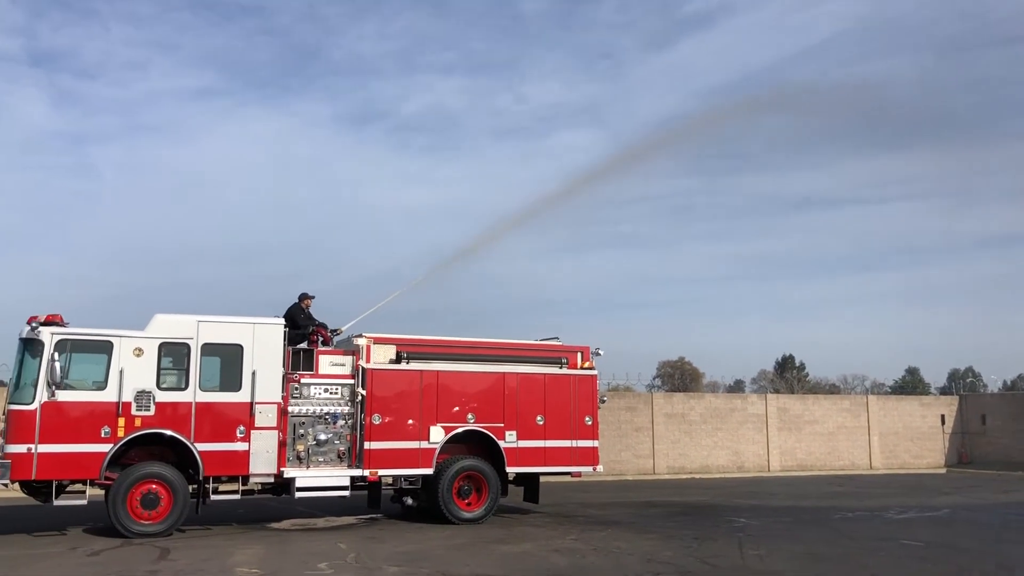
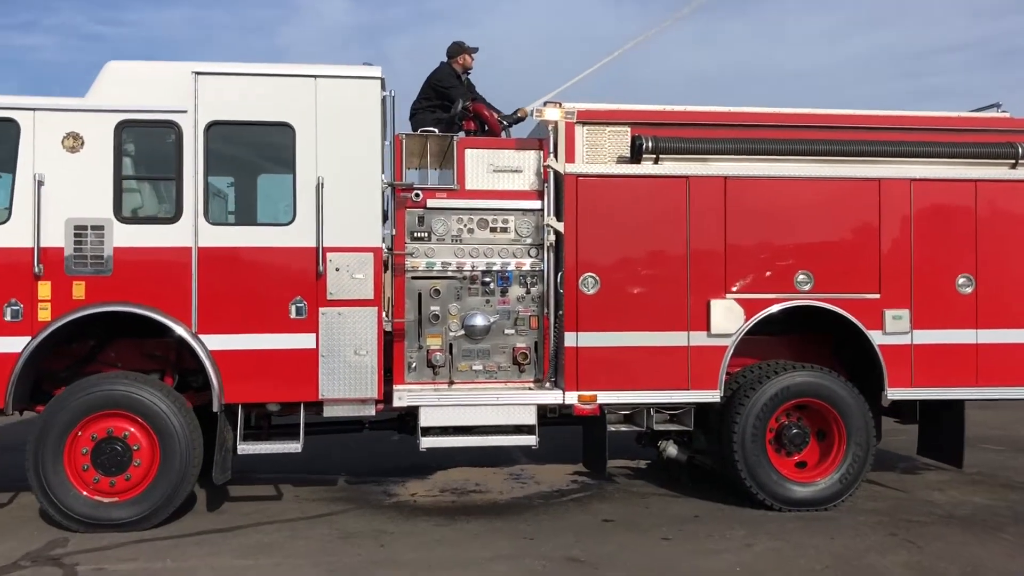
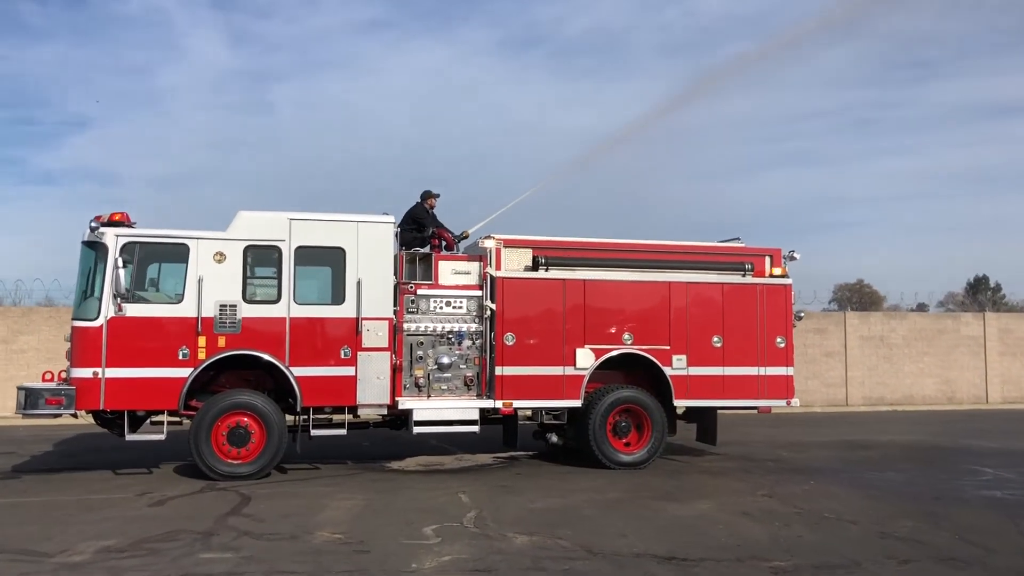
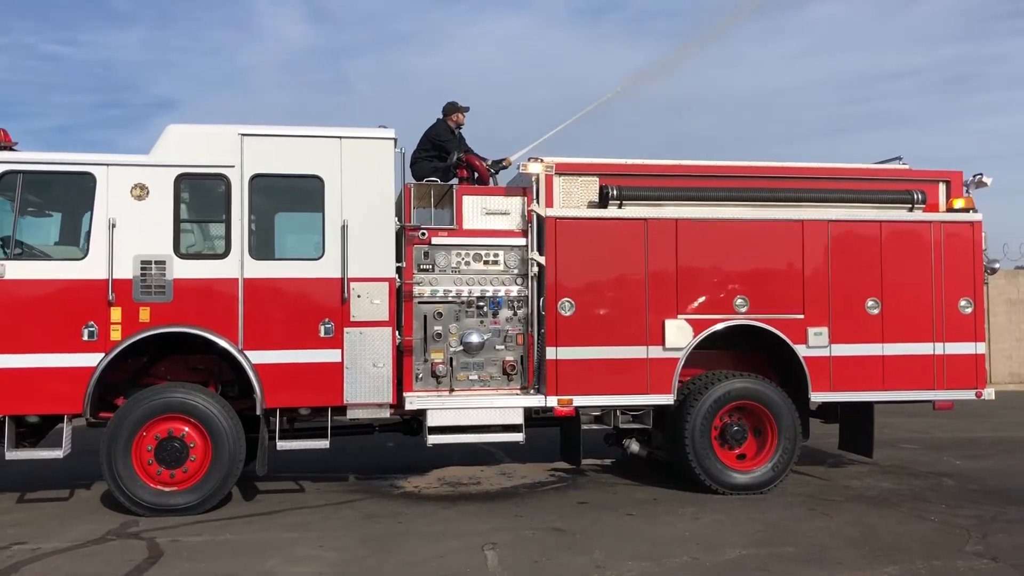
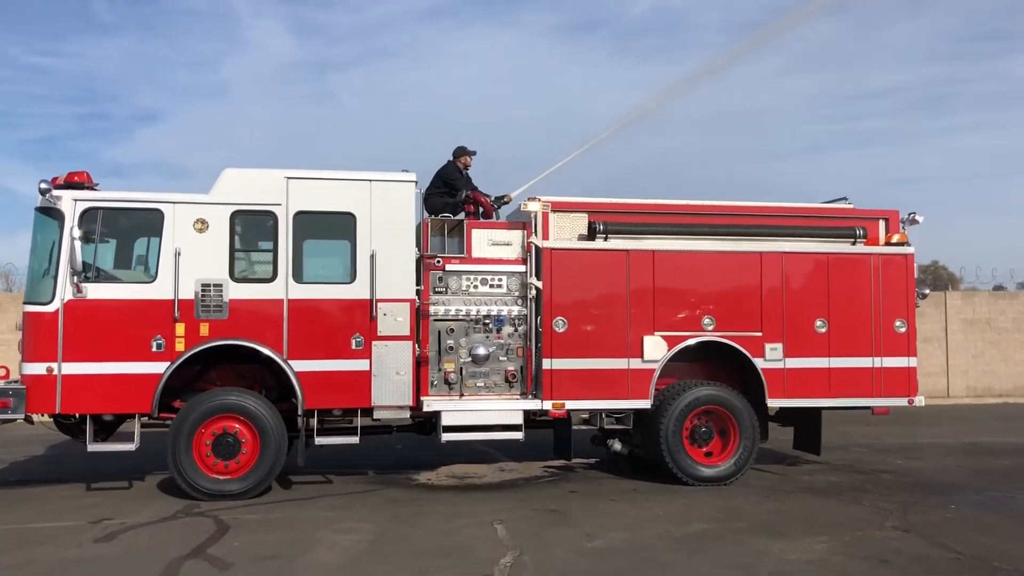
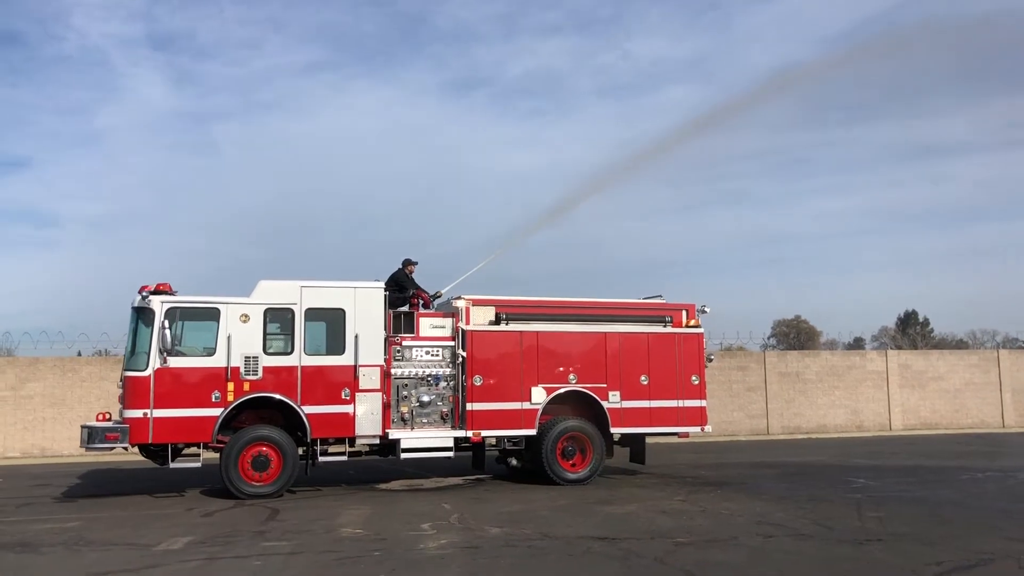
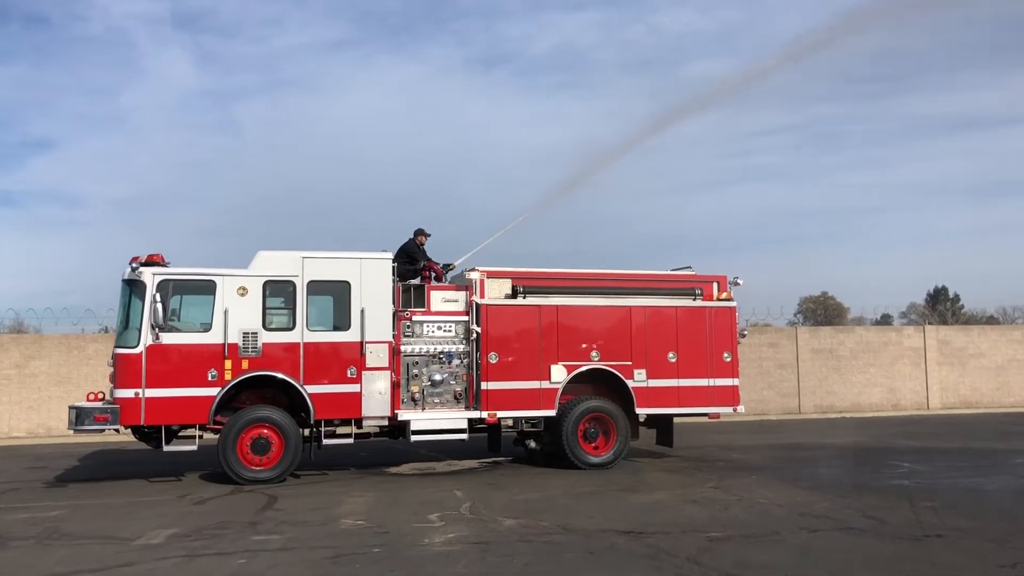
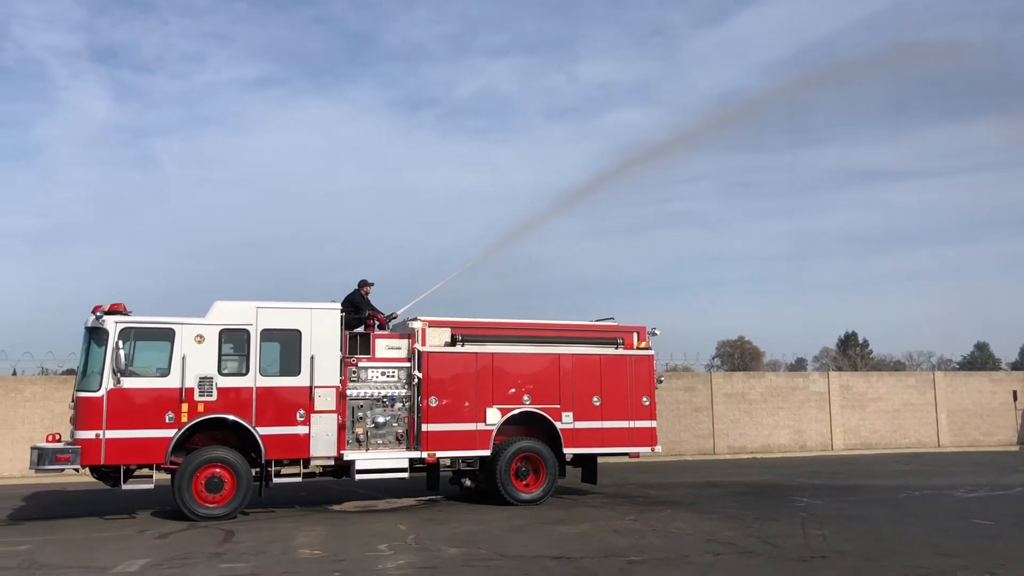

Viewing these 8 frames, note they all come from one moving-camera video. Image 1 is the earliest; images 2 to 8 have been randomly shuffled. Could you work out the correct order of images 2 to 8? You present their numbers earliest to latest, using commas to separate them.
8, 6, 7, 3, 5, 4, 2
